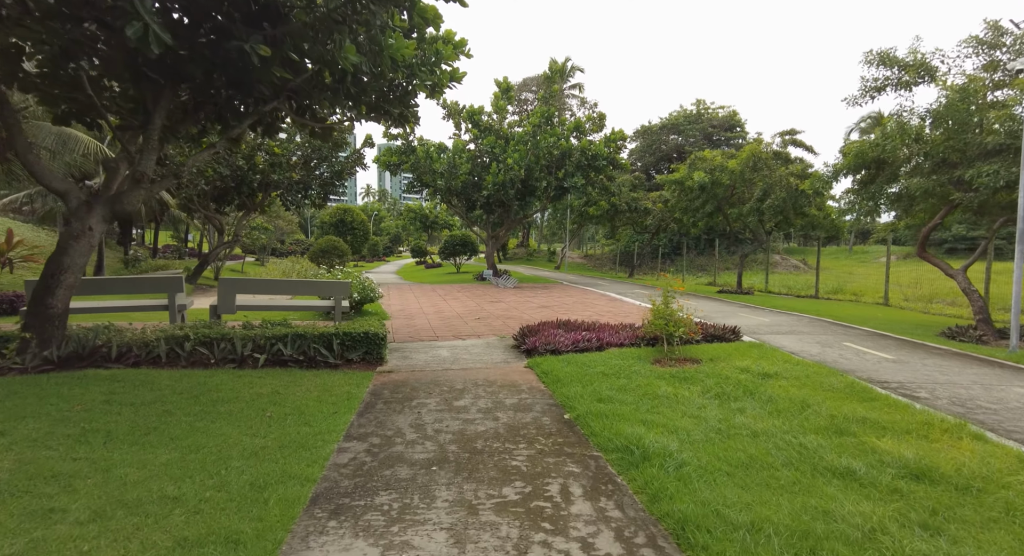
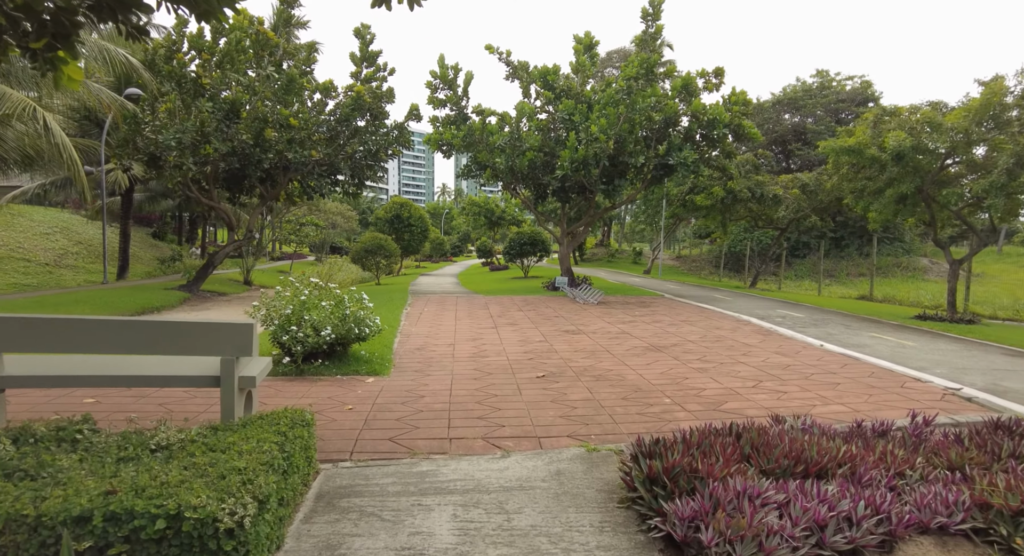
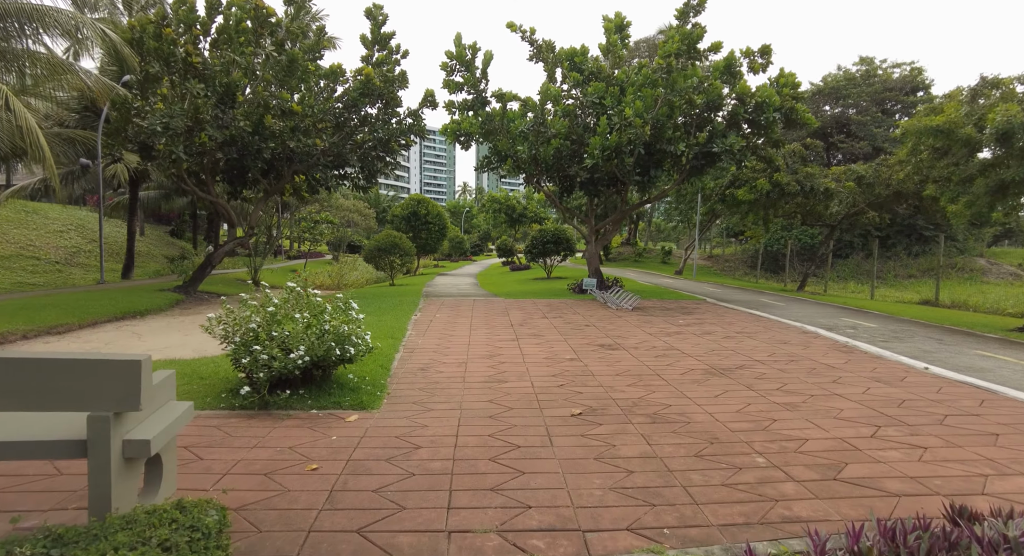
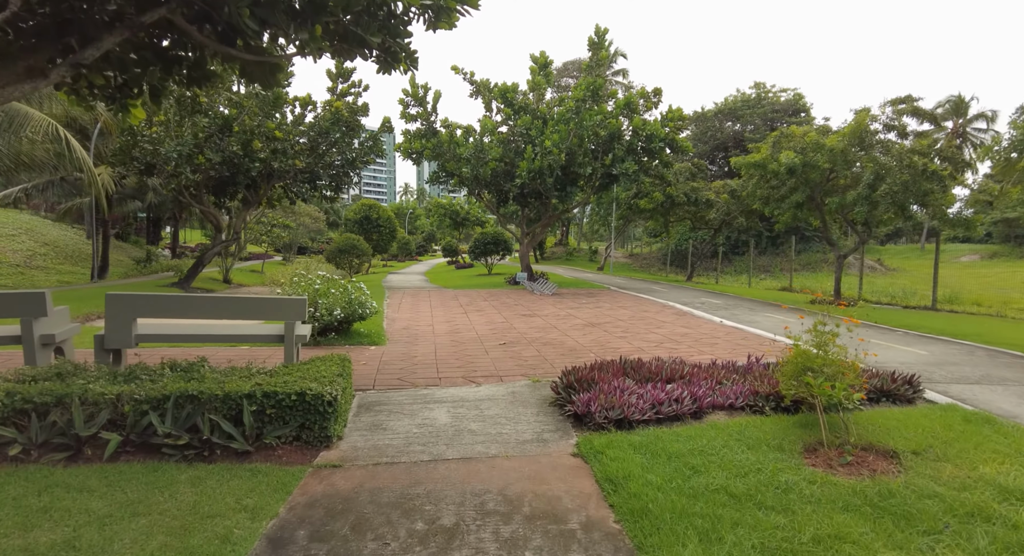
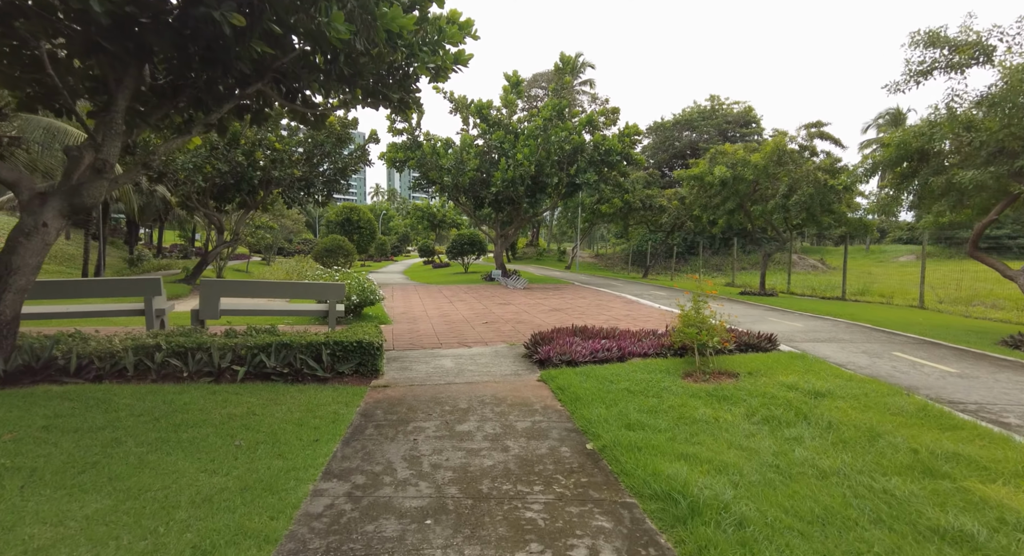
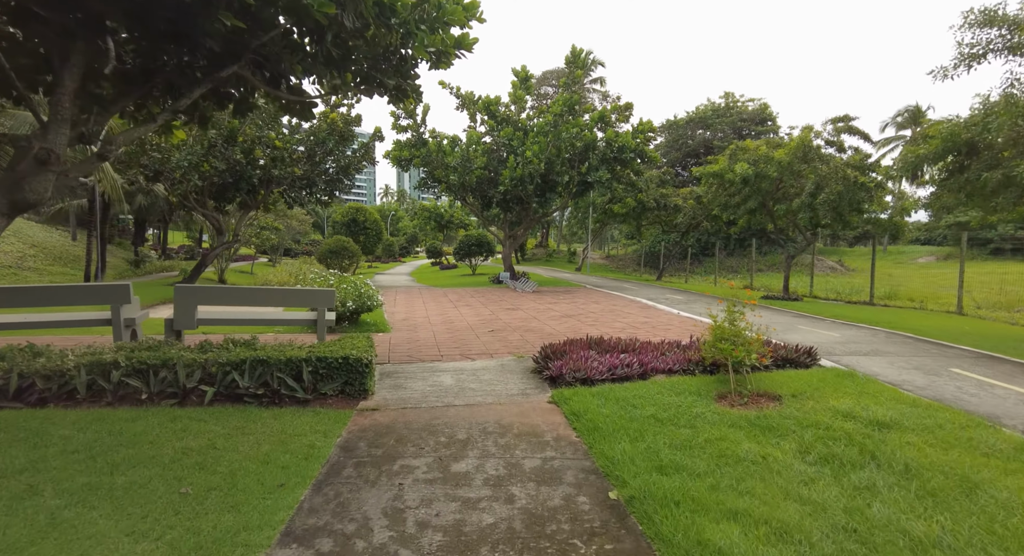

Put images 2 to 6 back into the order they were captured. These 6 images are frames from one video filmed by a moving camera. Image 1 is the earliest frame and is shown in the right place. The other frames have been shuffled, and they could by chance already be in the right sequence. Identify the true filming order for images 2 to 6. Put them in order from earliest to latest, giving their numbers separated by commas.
5, 6, 4, 2, 3
